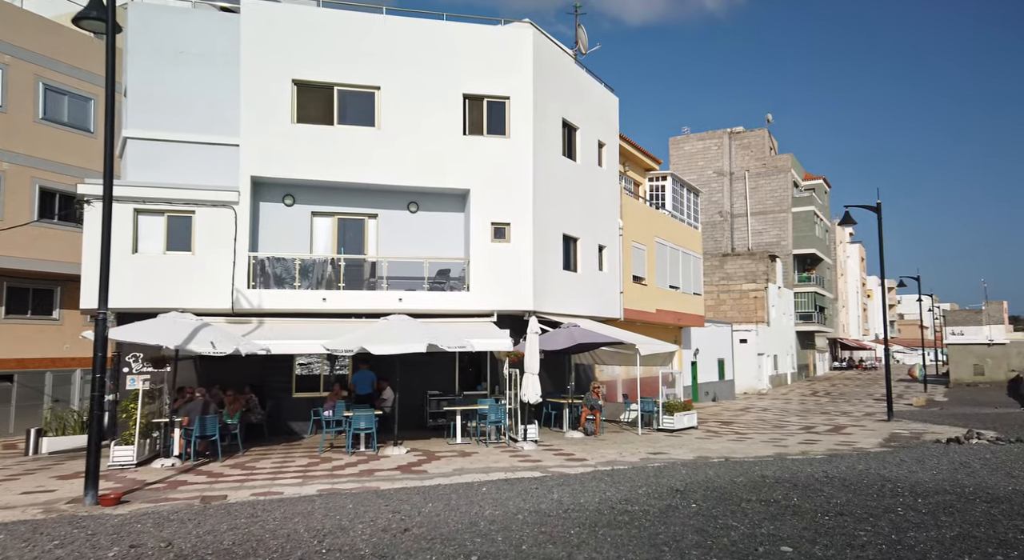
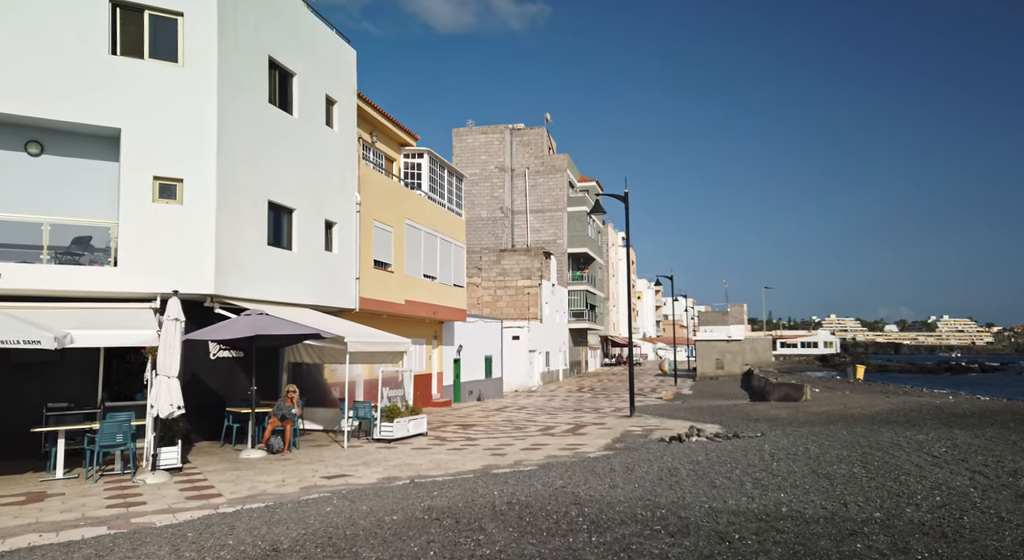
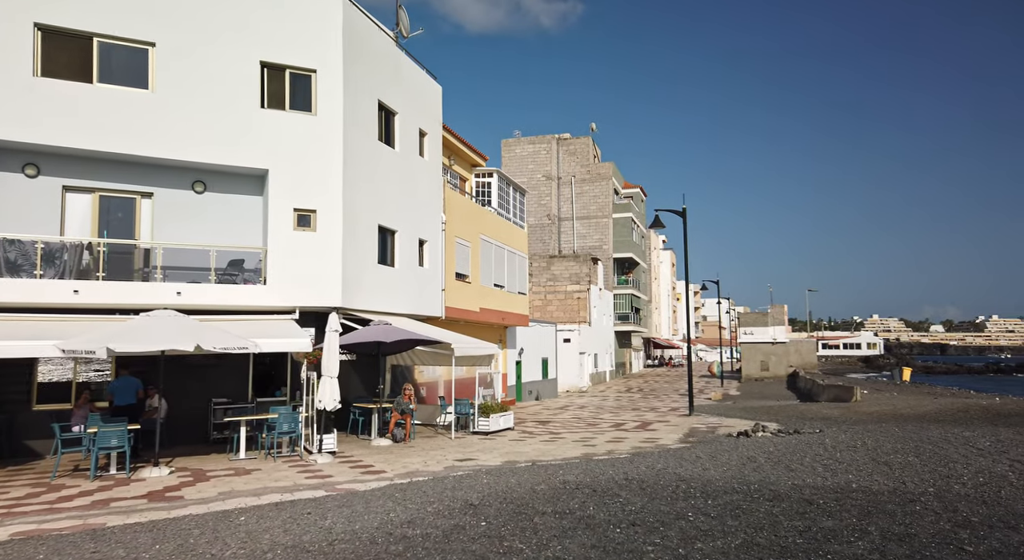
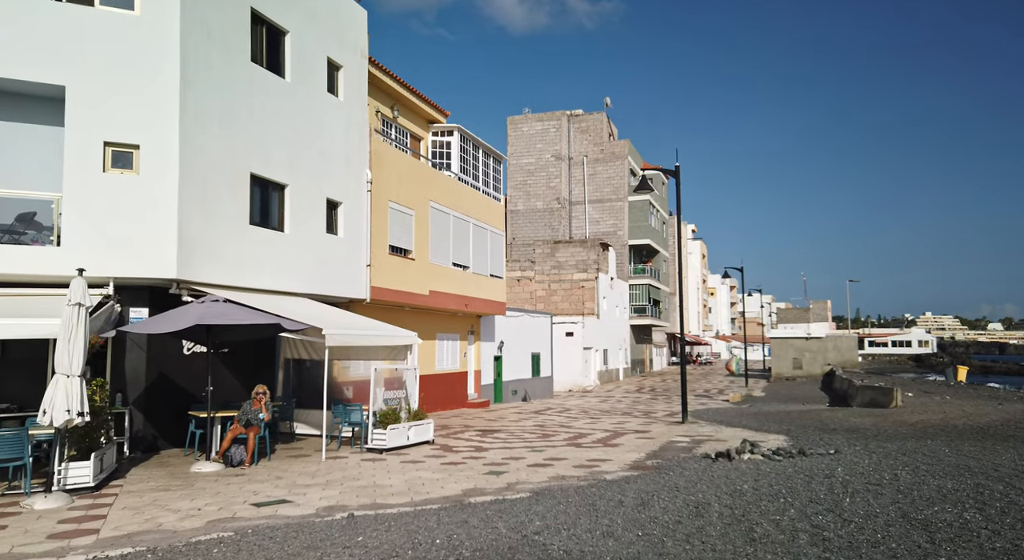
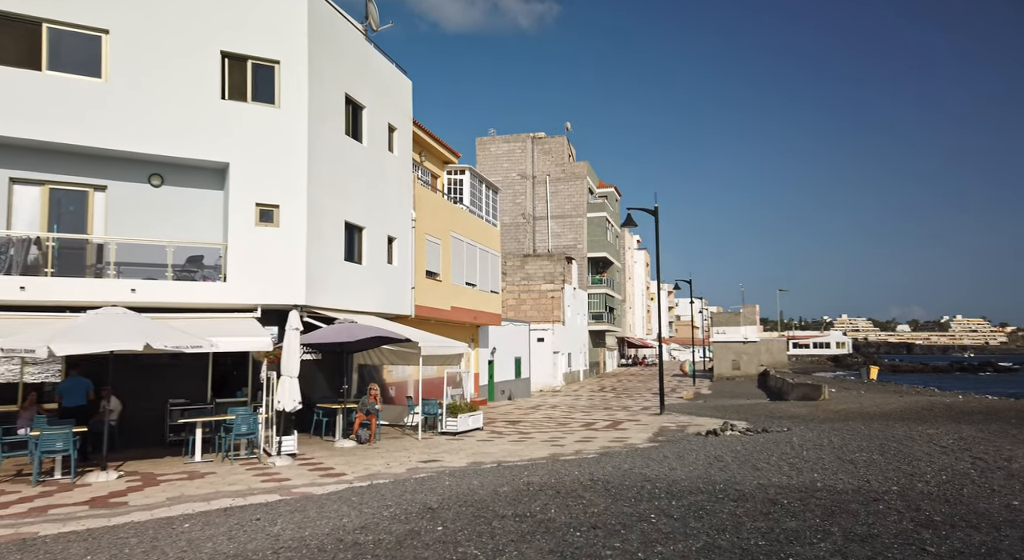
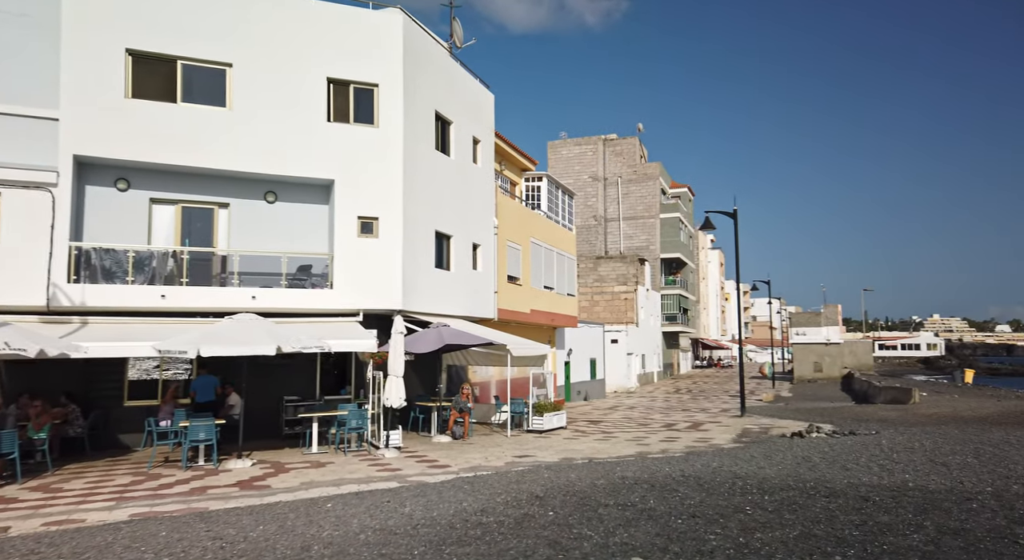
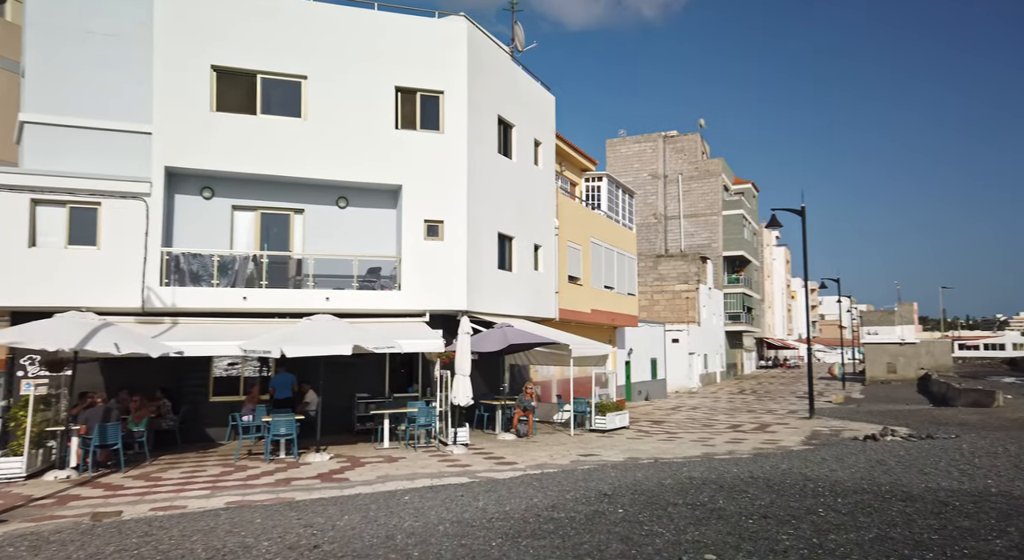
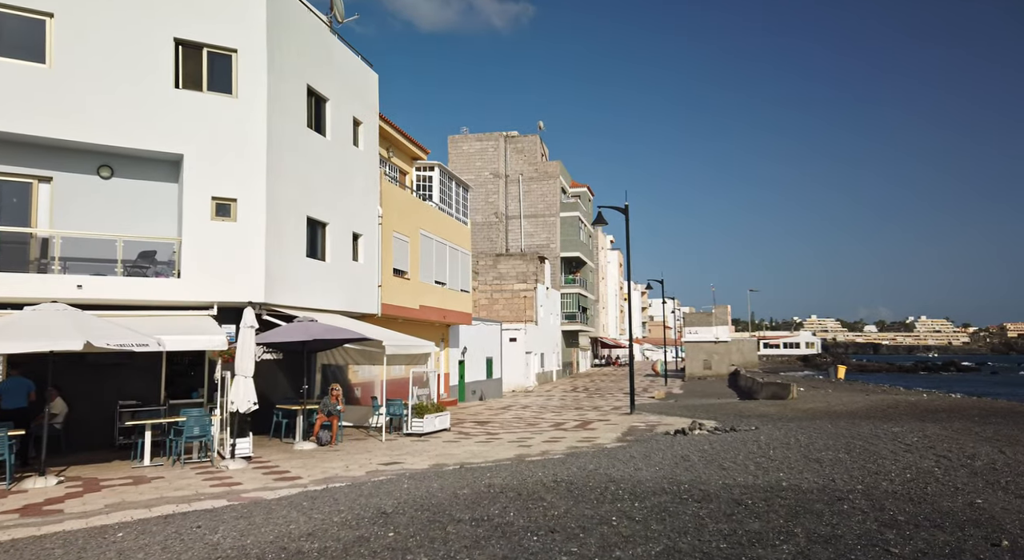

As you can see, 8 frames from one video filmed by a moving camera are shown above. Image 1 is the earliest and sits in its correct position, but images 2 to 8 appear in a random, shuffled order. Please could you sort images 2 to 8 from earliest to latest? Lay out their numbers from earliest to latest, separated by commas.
7, 6, 3, 5, 8, 2, 4
